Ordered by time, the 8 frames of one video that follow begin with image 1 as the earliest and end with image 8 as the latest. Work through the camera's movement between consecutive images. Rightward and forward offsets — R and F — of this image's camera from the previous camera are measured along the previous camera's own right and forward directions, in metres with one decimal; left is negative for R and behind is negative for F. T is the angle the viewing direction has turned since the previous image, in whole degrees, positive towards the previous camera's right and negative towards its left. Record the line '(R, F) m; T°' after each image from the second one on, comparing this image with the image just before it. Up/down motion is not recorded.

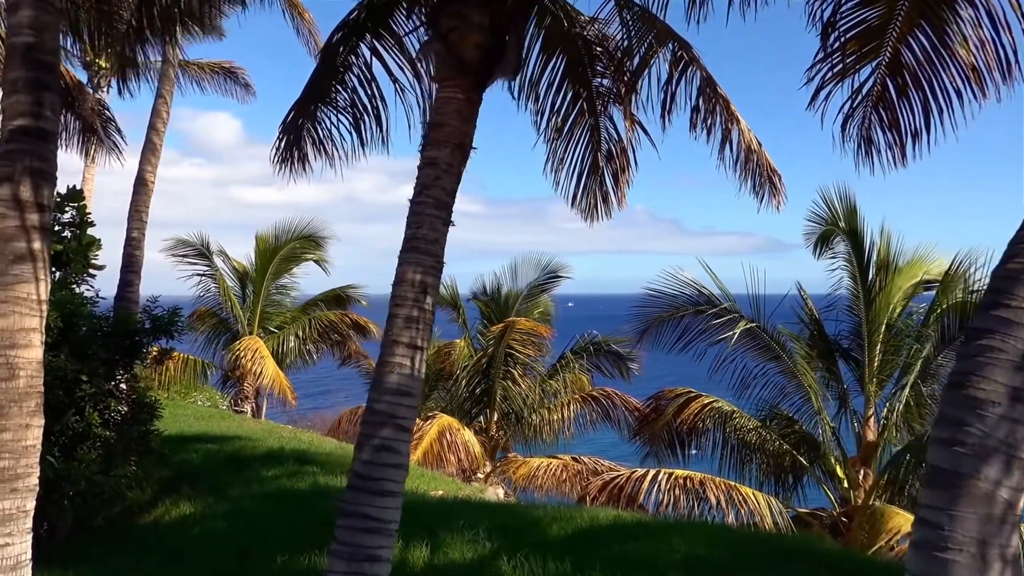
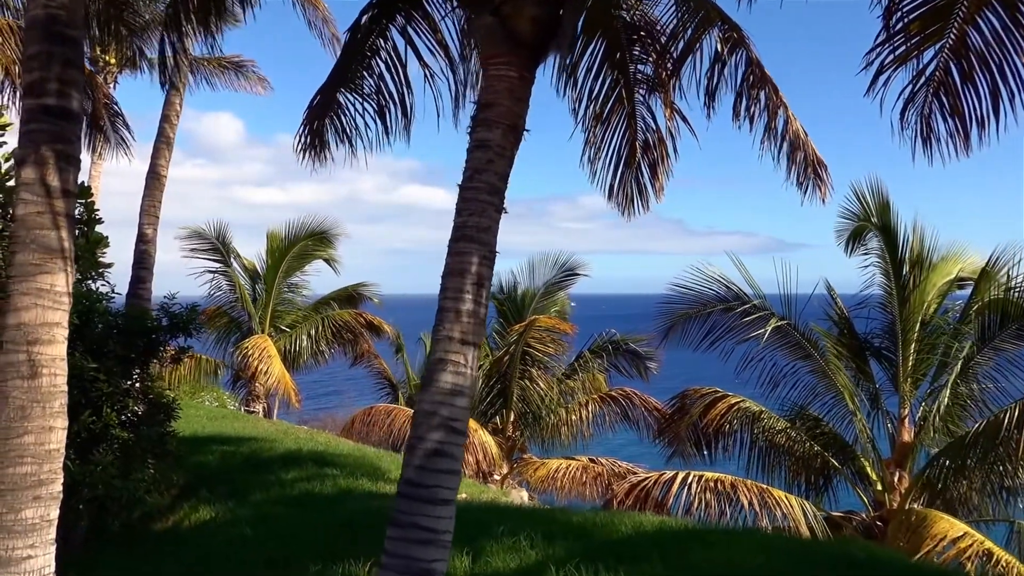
(-0.3, +0.3) m; 0°
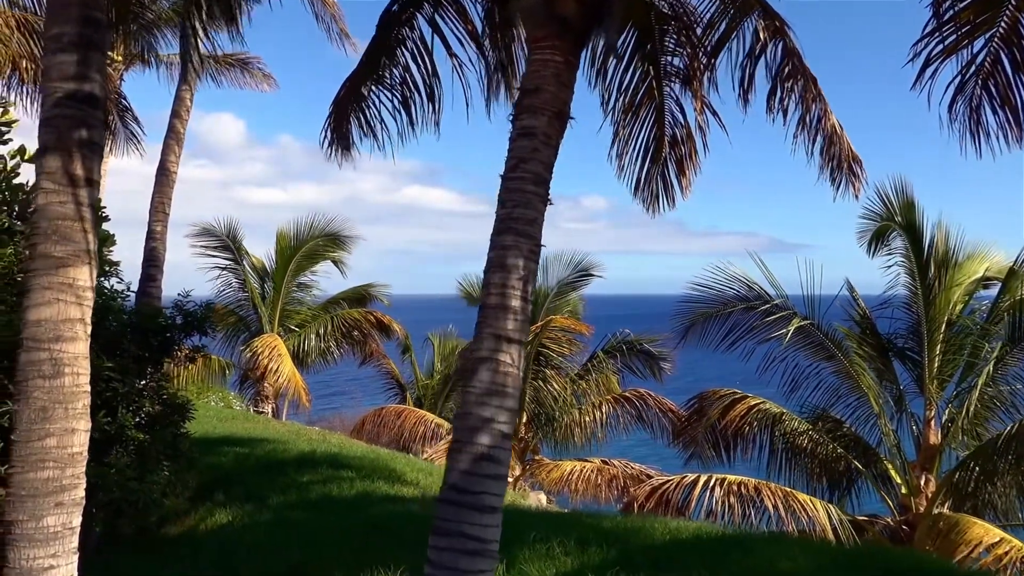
(-0.2, +0.2) m; 0°
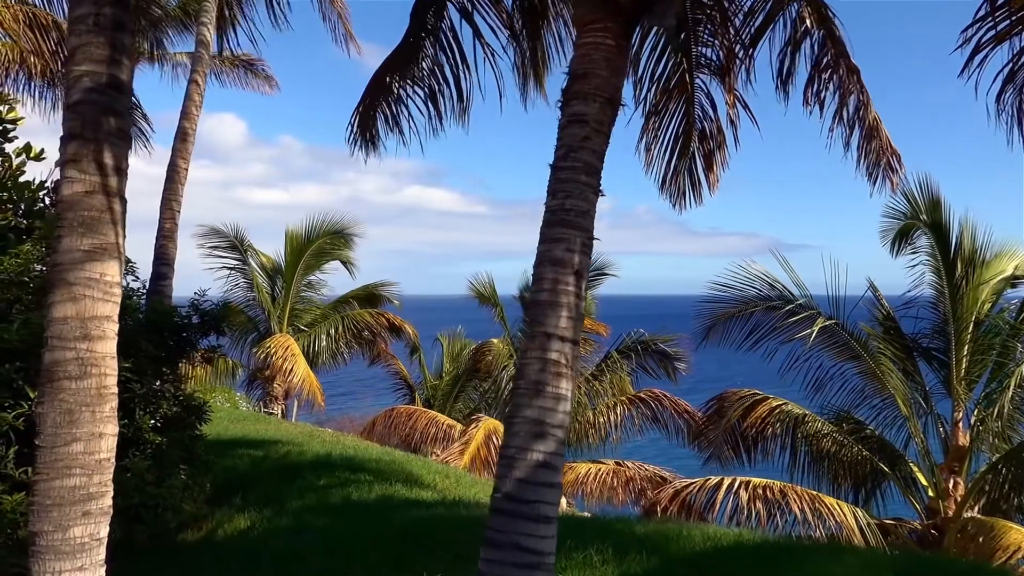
(-0.2, +0.2) m; 0°
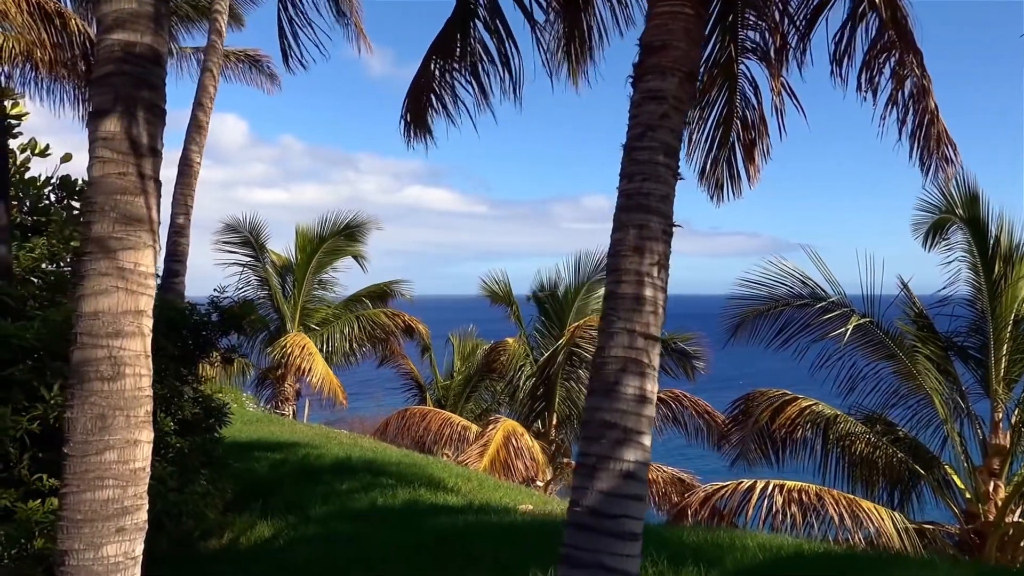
(-0.3, +0.3) m; 0°
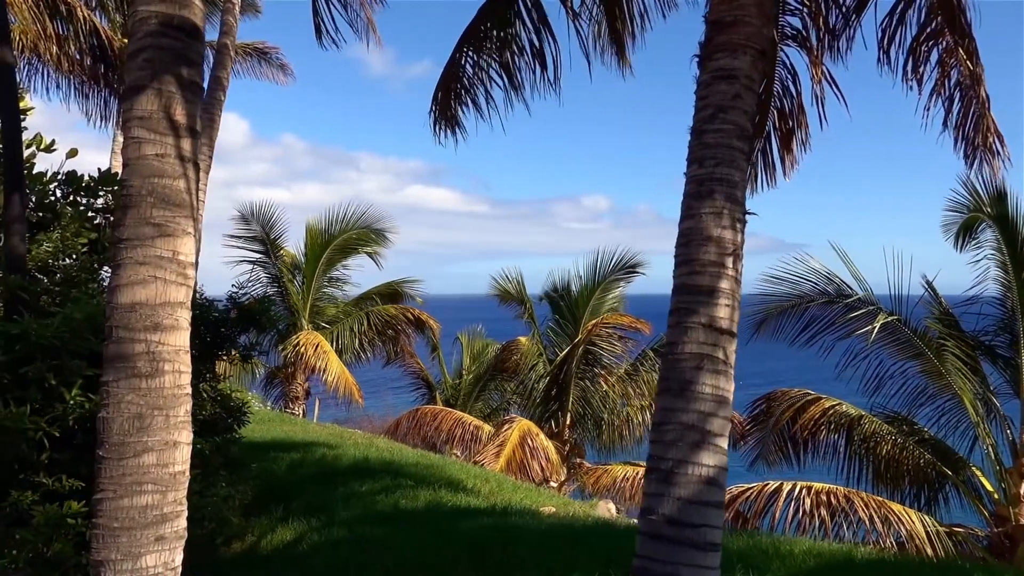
(-0.2, +0.2) m; 0°
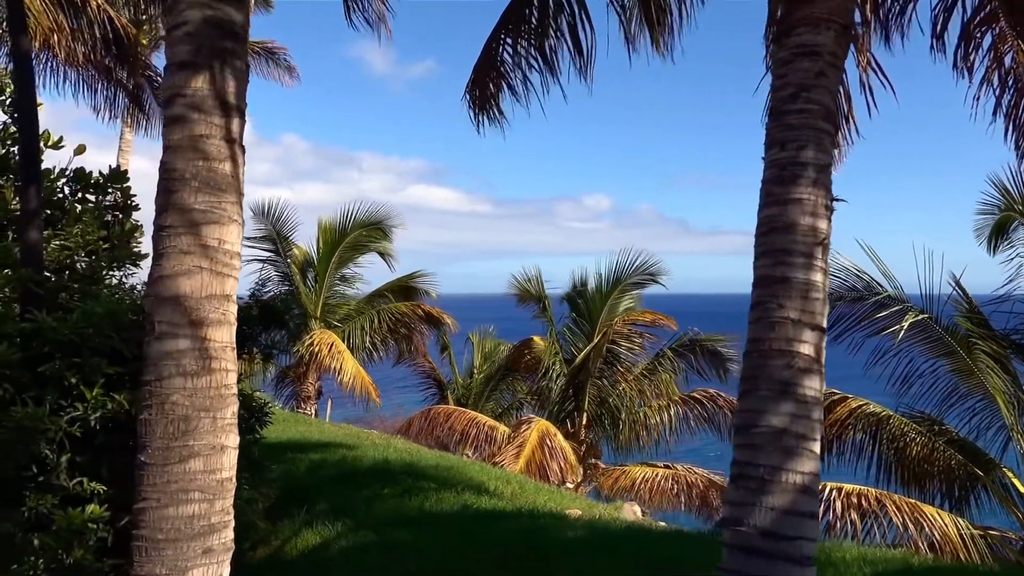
(-0.2, +0.2) m; 0°
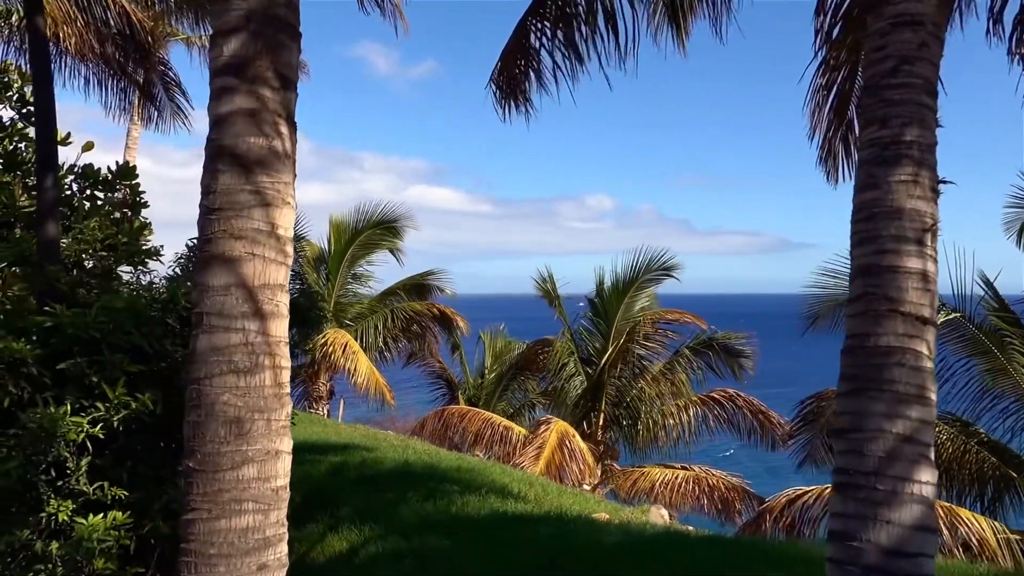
(-0.2, +0.2) m; 0°
